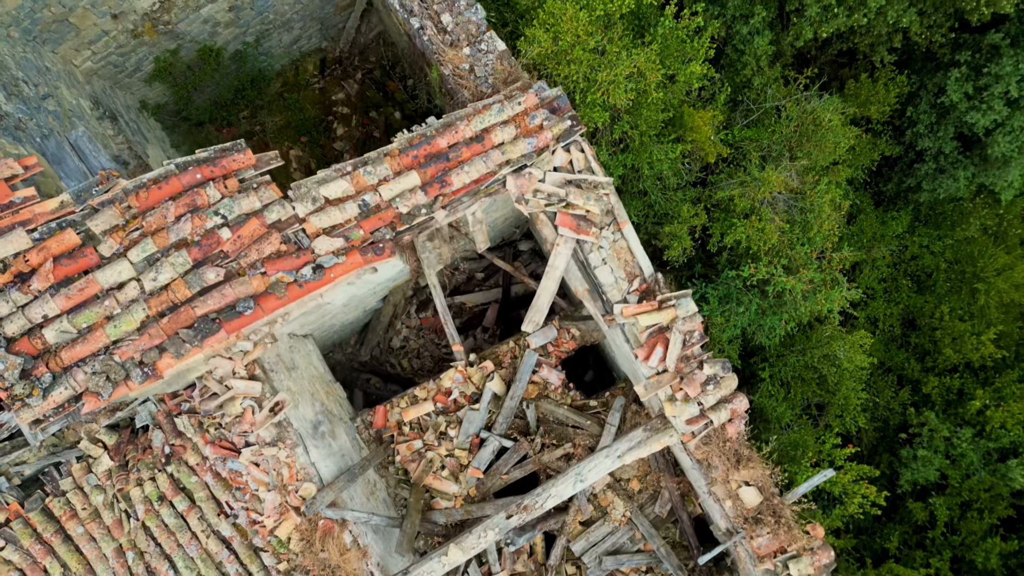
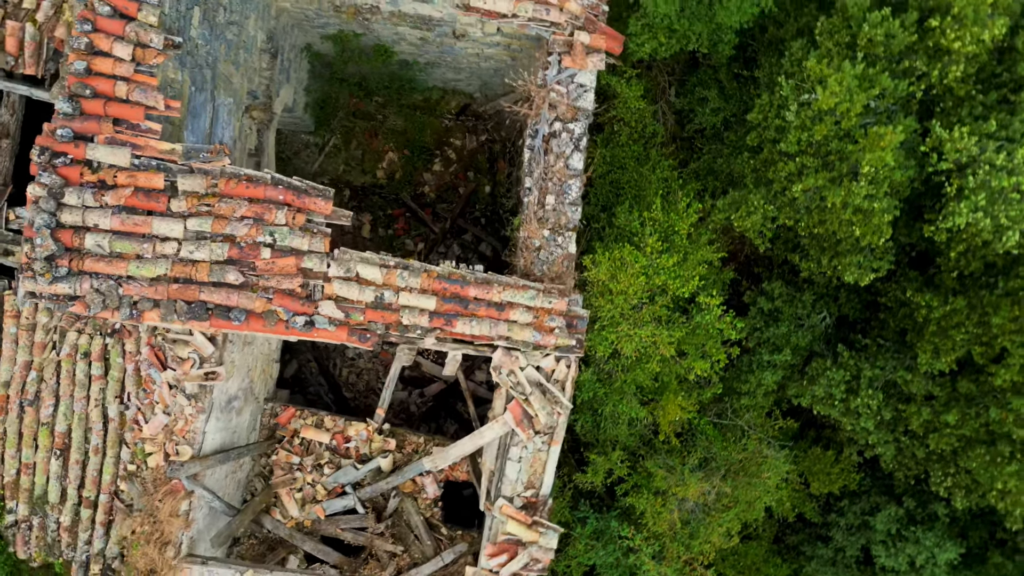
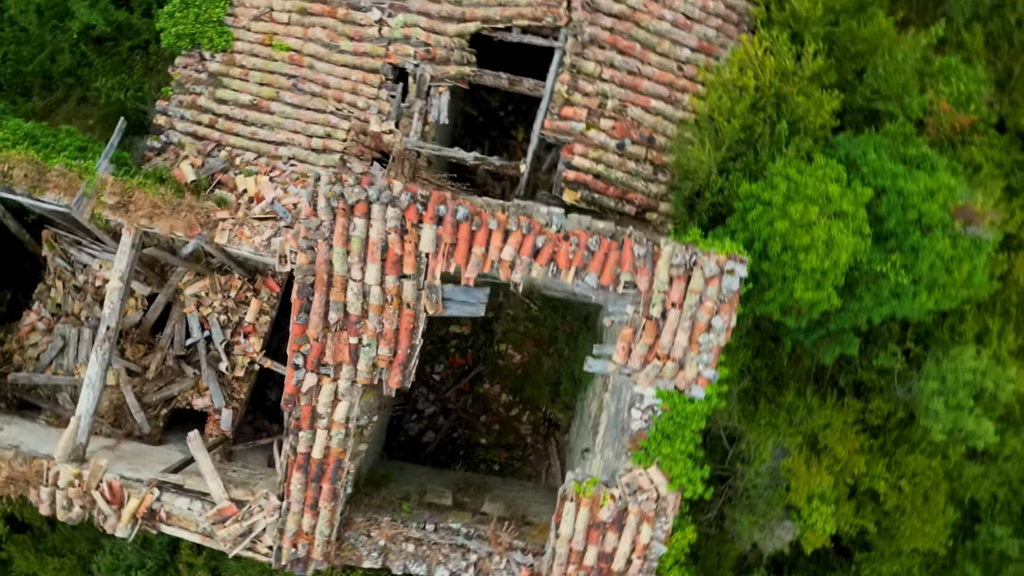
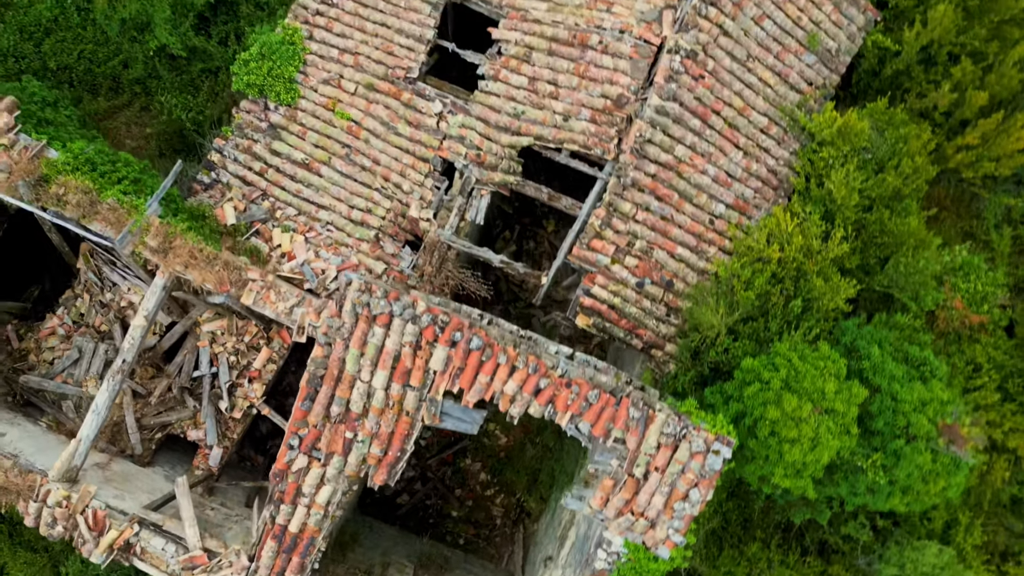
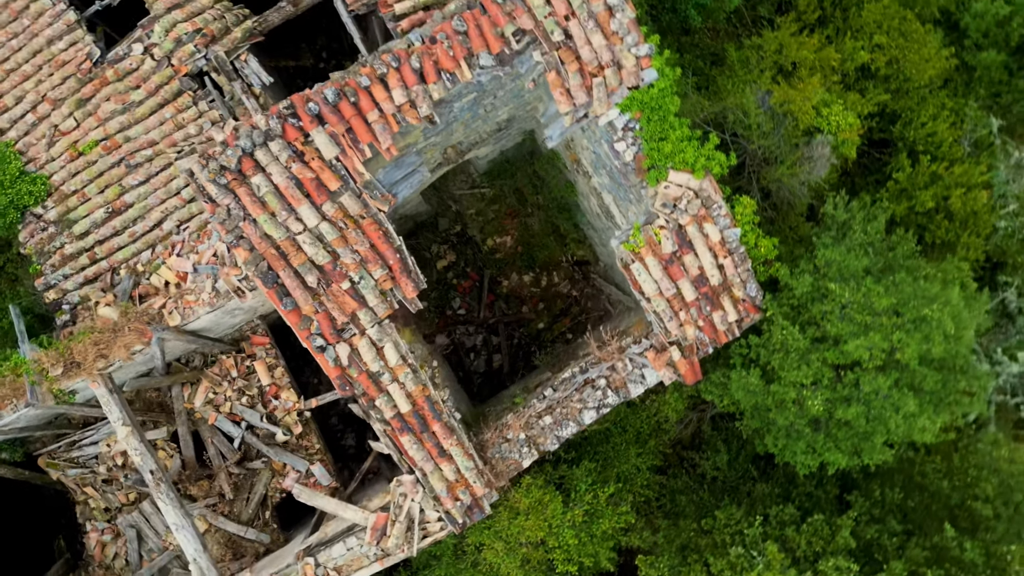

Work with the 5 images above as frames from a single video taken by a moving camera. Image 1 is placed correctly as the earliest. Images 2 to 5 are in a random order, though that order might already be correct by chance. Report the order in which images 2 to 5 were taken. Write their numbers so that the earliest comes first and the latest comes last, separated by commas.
2, 5, 3, 4
